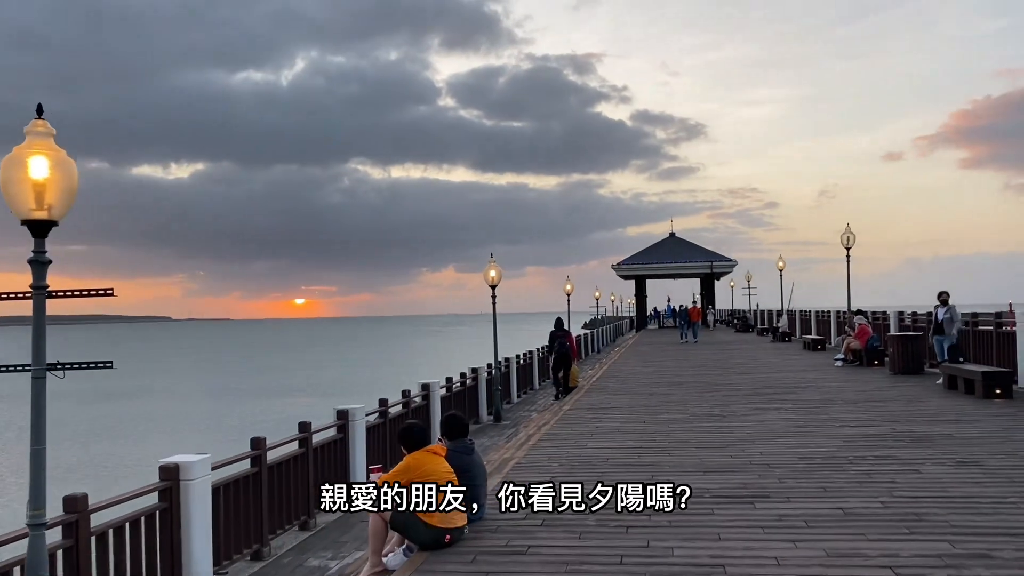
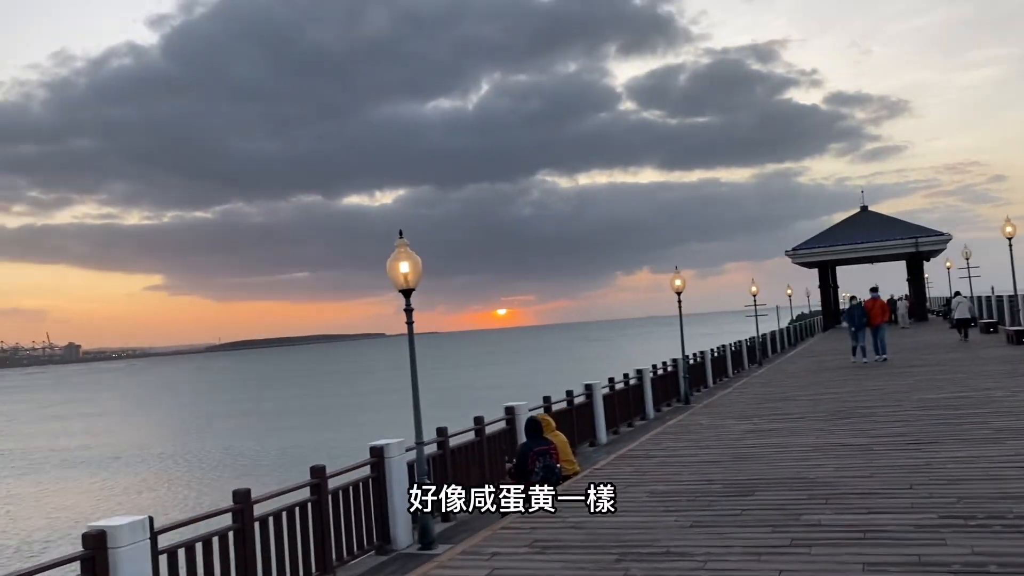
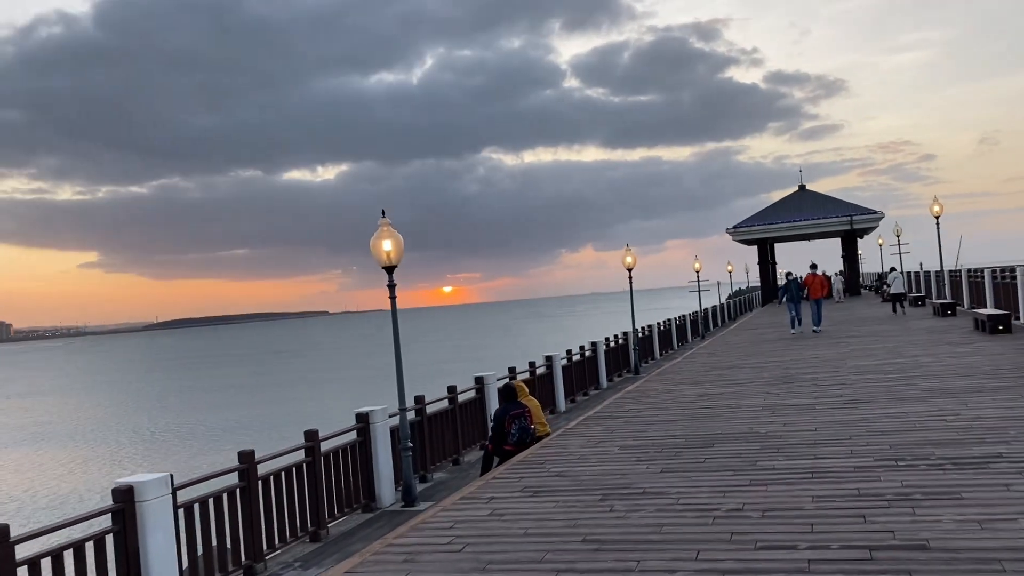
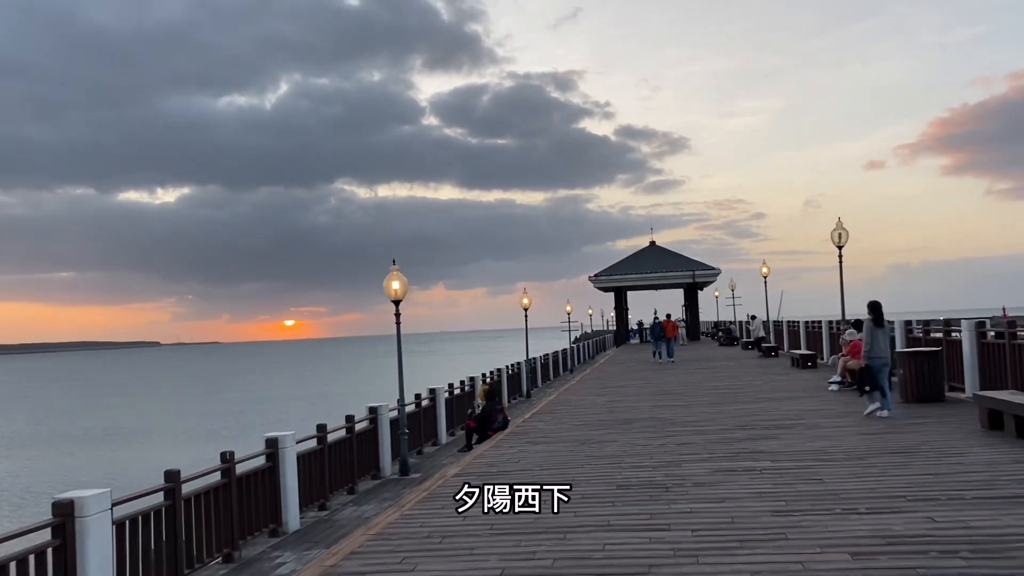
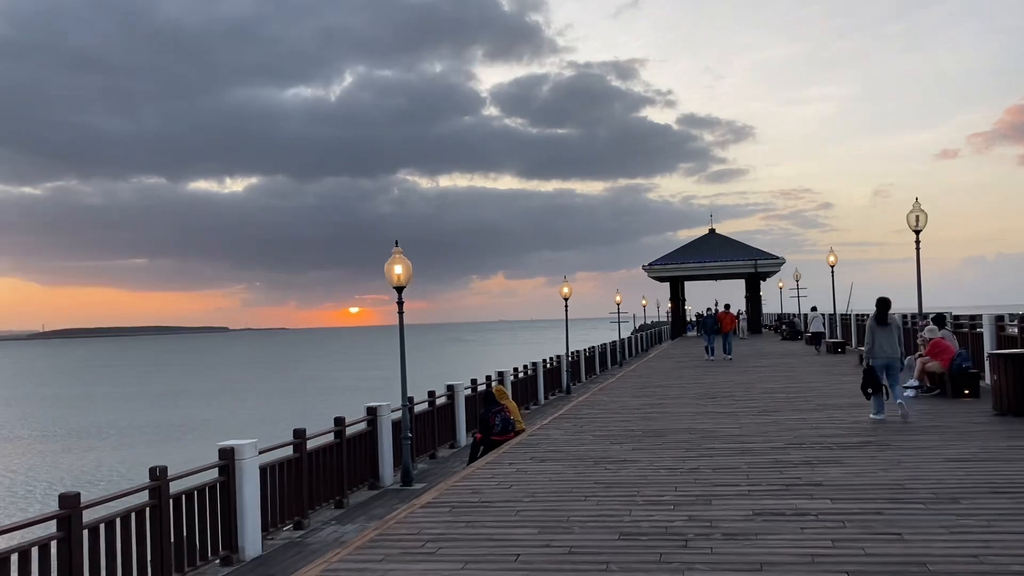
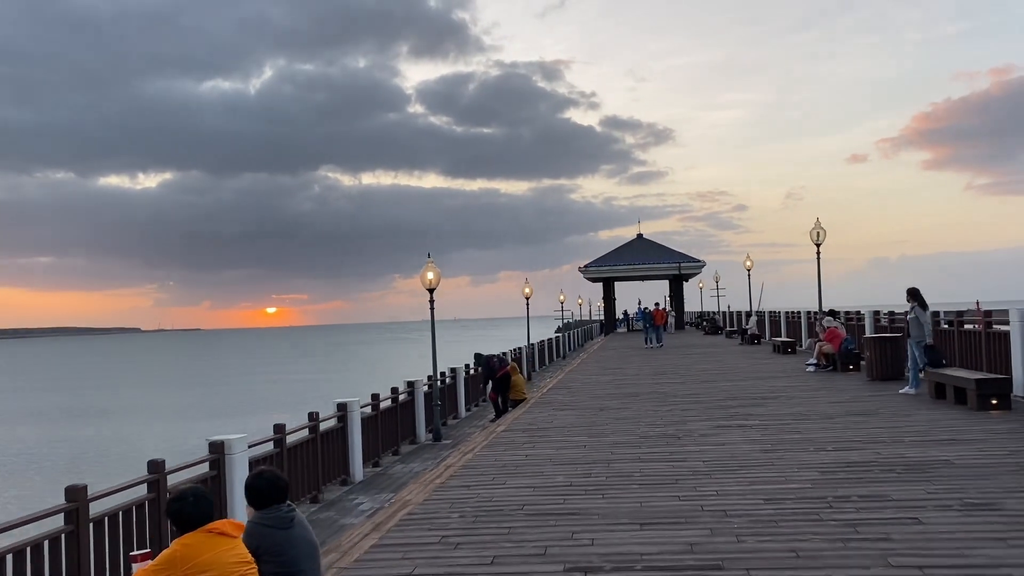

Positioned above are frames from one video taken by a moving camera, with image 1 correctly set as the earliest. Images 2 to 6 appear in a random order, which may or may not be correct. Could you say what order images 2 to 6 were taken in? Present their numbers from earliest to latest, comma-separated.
6, 4, 5, 3, 2
